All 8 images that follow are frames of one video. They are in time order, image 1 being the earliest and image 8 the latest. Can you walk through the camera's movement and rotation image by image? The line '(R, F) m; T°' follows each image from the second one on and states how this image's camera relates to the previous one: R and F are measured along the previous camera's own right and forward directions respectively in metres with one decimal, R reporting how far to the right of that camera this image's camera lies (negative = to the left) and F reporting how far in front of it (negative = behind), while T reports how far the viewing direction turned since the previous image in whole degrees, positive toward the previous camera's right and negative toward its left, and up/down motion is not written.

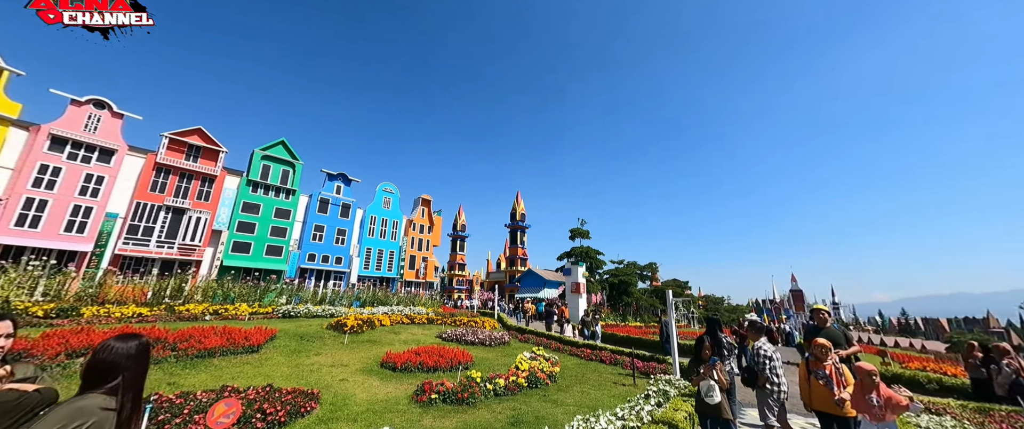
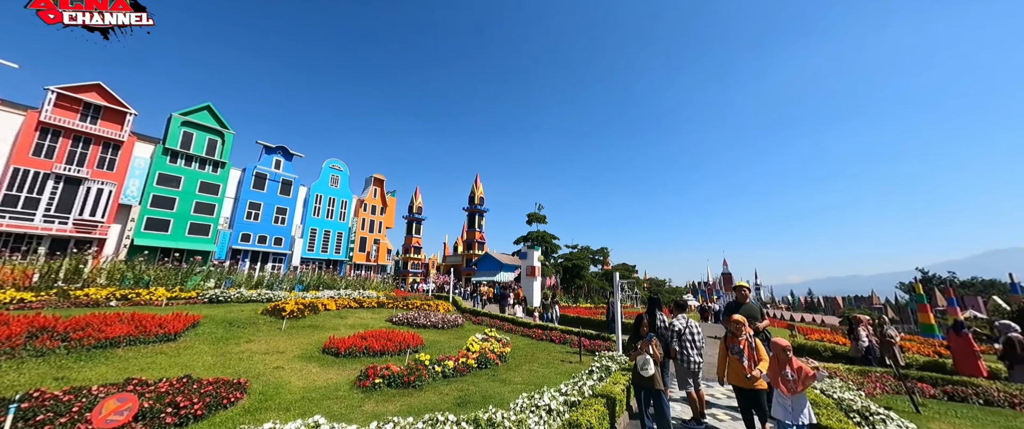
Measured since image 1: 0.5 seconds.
(+0.1, +0.1) m; +7°
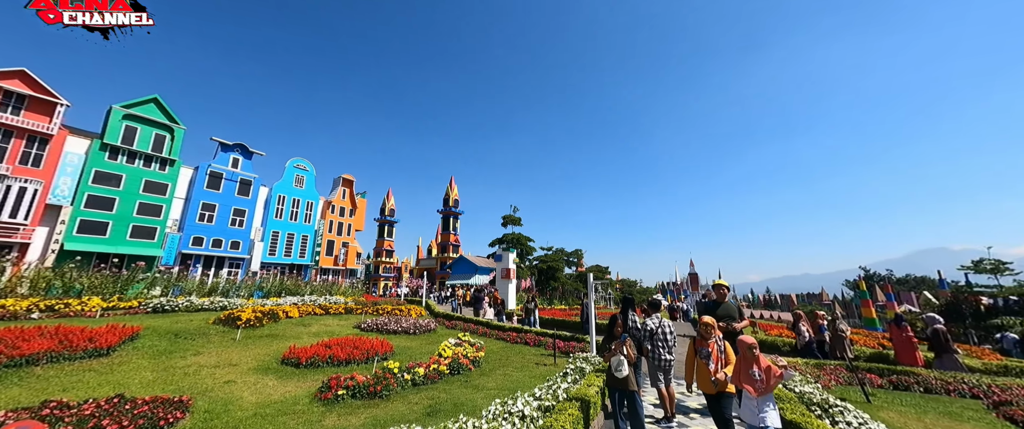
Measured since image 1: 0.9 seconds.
(0.0, +0.2) m; +4°
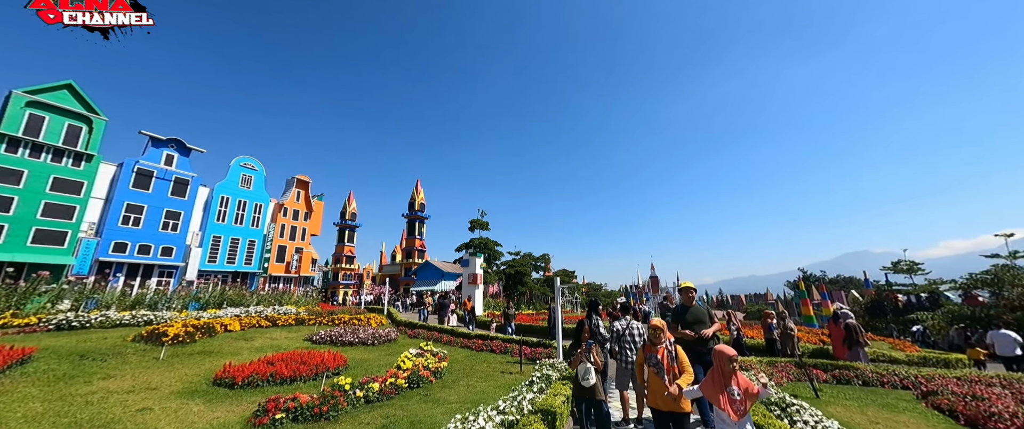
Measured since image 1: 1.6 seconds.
(+0.1, +0.3) m; +5°
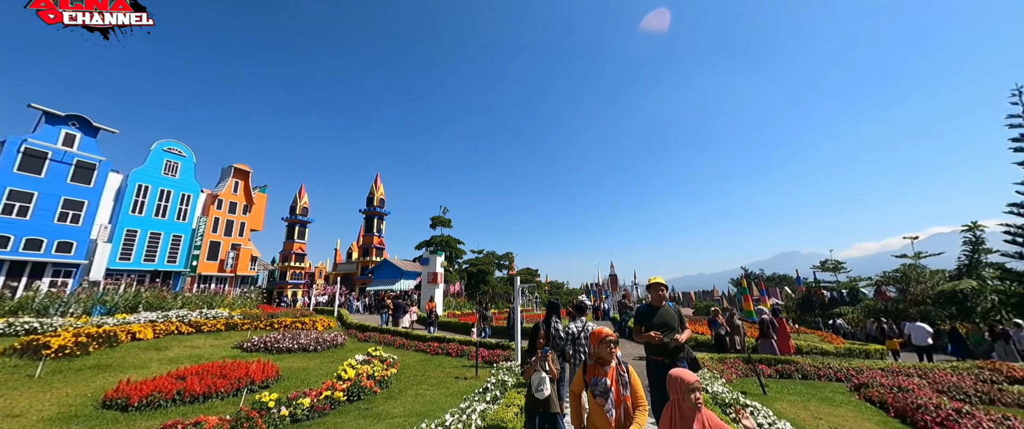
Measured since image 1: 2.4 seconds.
(+0.1, +0.4) m; +6°
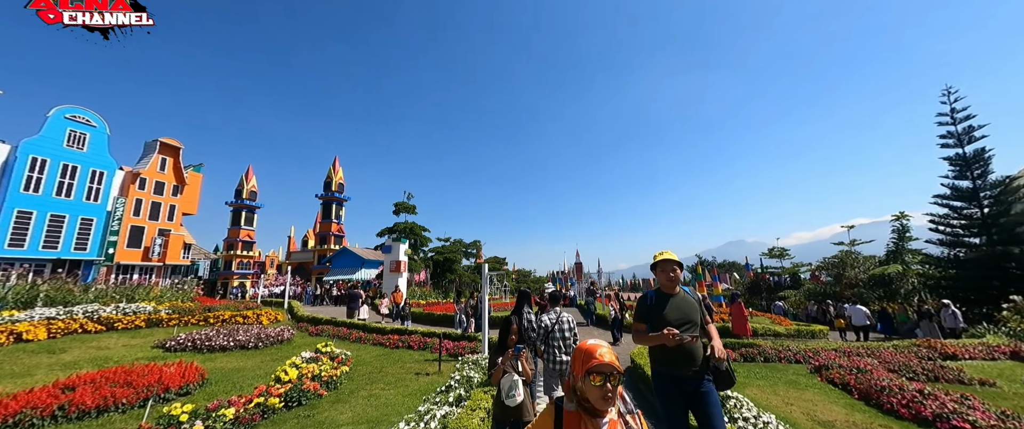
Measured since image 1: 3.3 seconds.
(0.0, +0.6) m; +5°
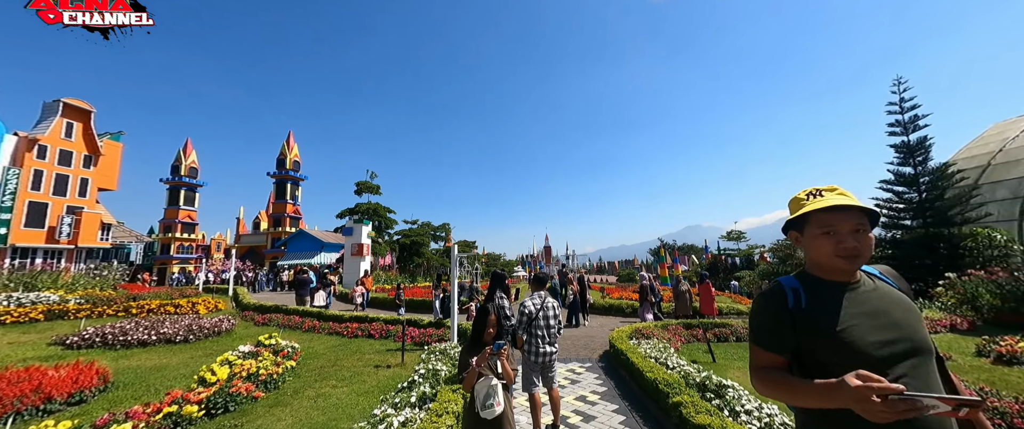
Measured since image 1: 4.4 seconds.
(-0.1, +0.7) m; +5°
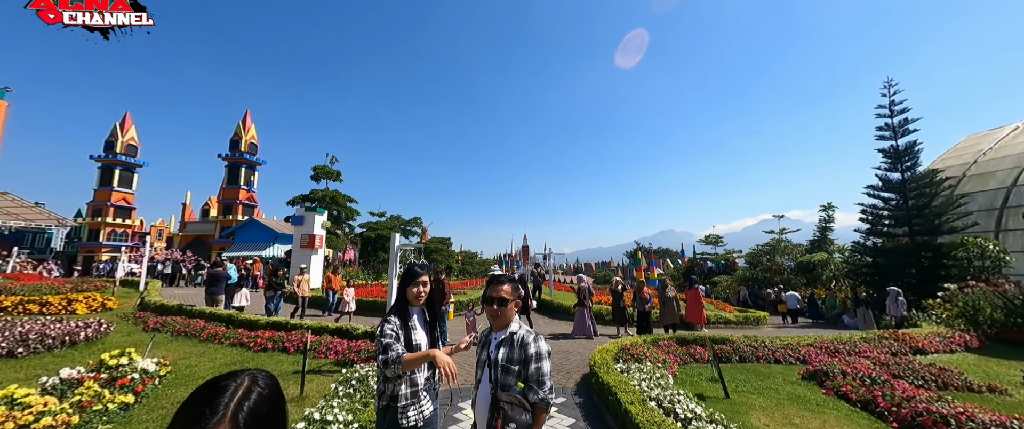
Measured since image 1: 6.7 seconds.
(+0.4, +1.9) m; +3°
